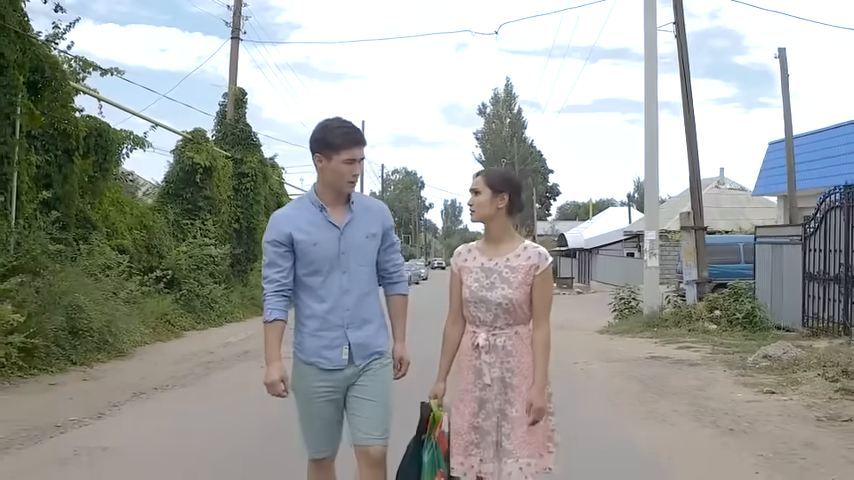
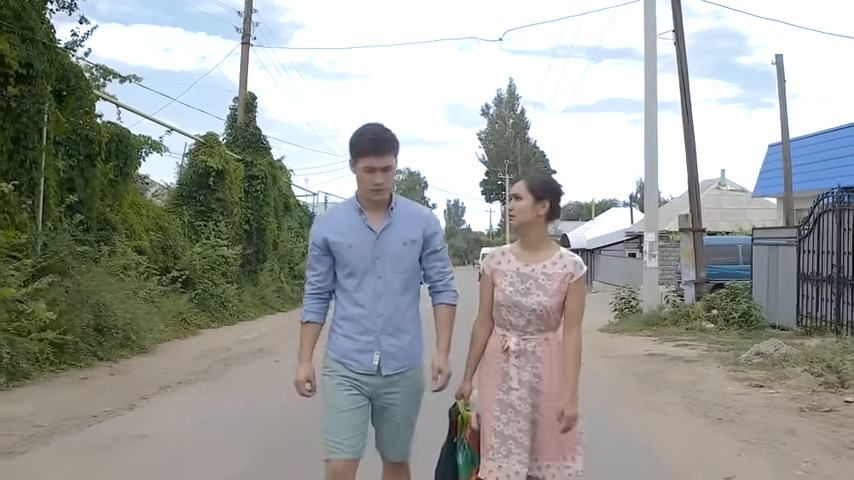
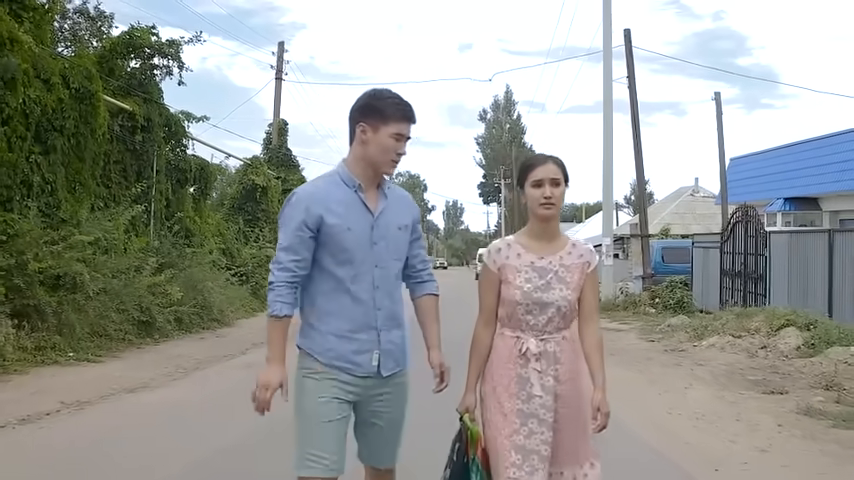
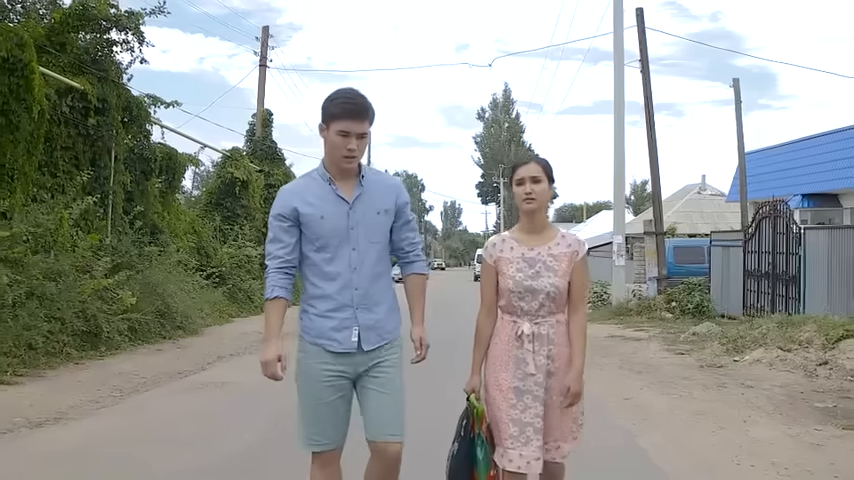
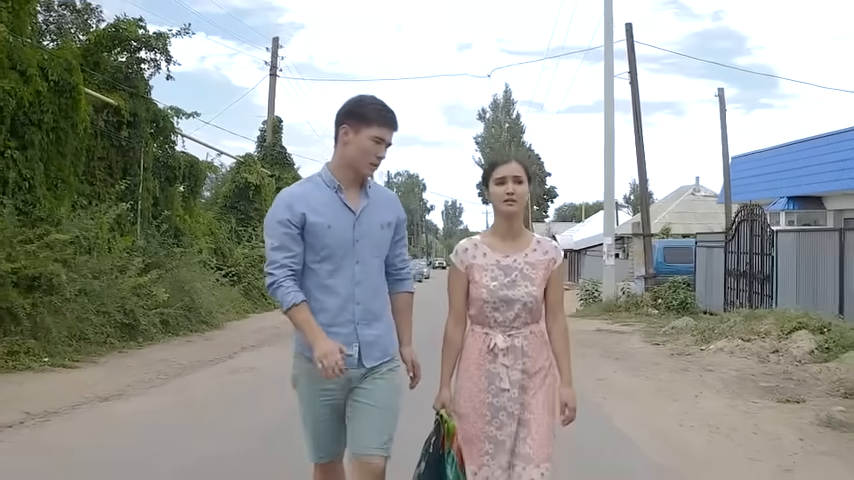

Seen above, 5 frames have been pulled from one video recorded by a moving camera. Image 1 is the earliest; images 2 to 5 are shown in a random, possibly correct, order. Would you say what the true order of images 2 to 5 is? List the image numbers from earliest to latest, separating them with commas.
2, 4, 5, 3
